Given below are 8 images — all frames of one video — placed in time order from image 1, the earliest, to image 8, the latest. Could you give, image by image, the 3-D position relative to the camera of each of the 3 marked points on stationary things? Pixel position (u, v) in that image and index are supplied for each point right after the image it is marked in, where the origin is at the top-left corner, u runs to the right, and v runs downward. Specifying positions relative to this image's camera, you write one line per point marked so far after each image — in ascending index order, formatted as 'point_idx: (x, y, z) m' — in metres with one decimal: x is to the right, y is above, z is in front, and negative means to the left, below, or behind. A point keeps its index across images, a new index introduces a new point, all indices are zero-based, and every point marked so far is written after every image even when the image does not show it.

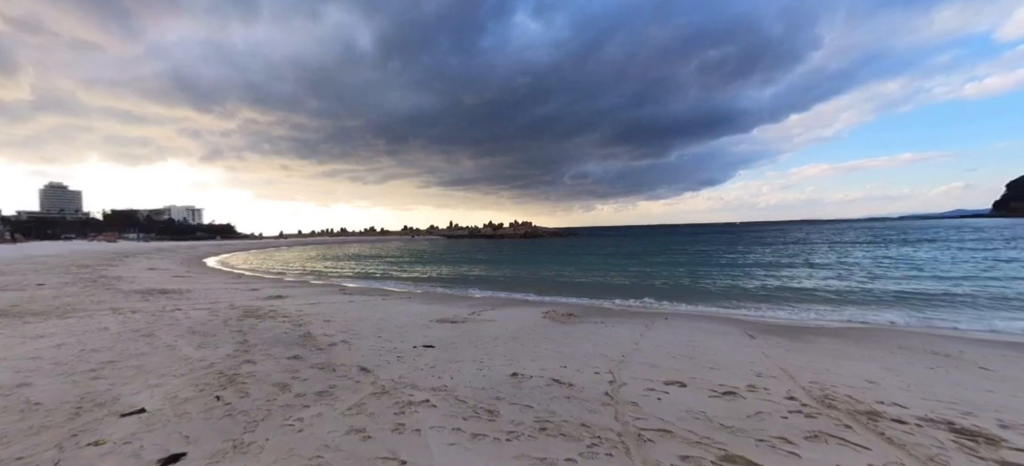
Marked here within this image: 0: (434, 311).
0: (-2.4, -2.4, +11.1) m
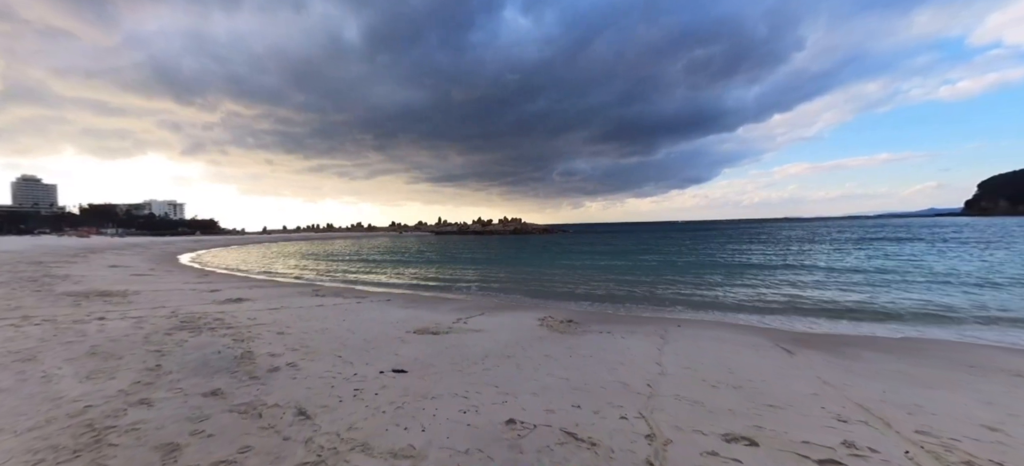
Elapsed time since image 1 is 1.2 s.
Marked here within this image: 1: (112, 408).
0: (-2.6, -2.2, +9.6) m
1: (-4.2, -1.8, +3.8) m
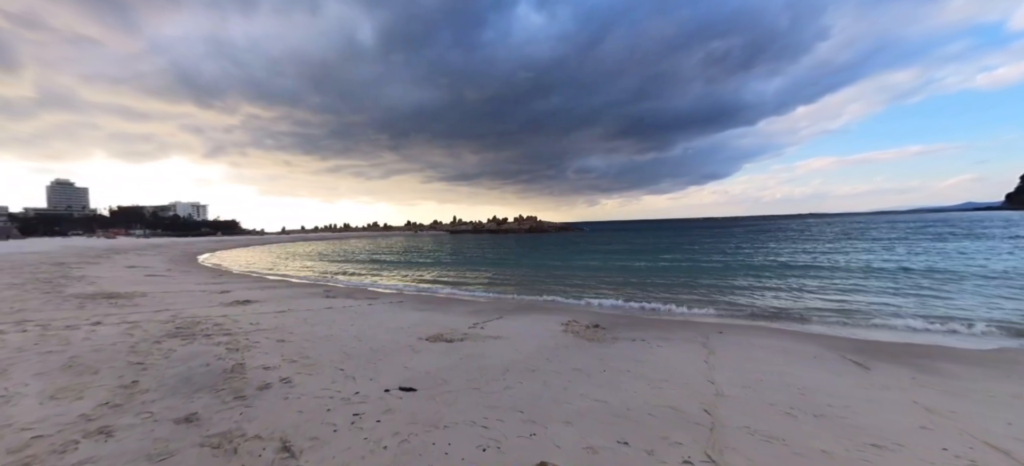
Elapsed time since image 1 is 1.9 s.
0: (-2.1, -2.2, +8.9) m
1: (-4.0, -1.8, +3.2) m
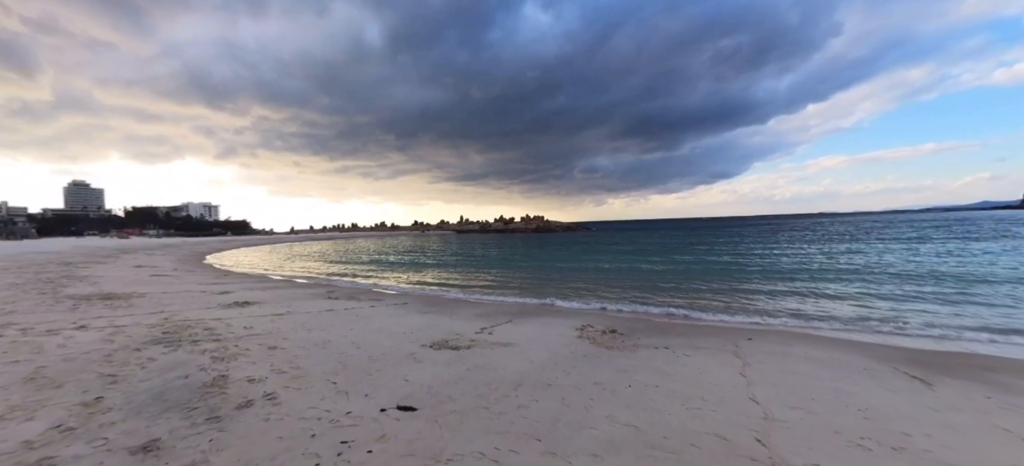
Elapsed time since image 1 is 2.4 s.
0: (-1.9, -2.1, +8.4) m
1: (-3.8, -1.8, +2.7) m
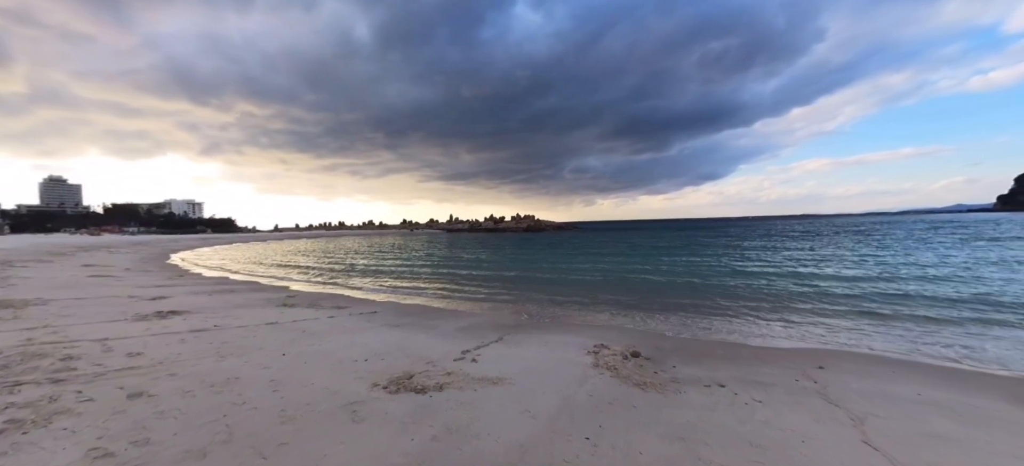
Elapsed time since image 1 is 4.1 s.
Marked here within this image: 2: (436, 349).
0: (-2.0, -2.0, +6.3) m
1: (-3.8, -1.6, +0.6) m
2: (-1.3, -2.0, +6.2) m
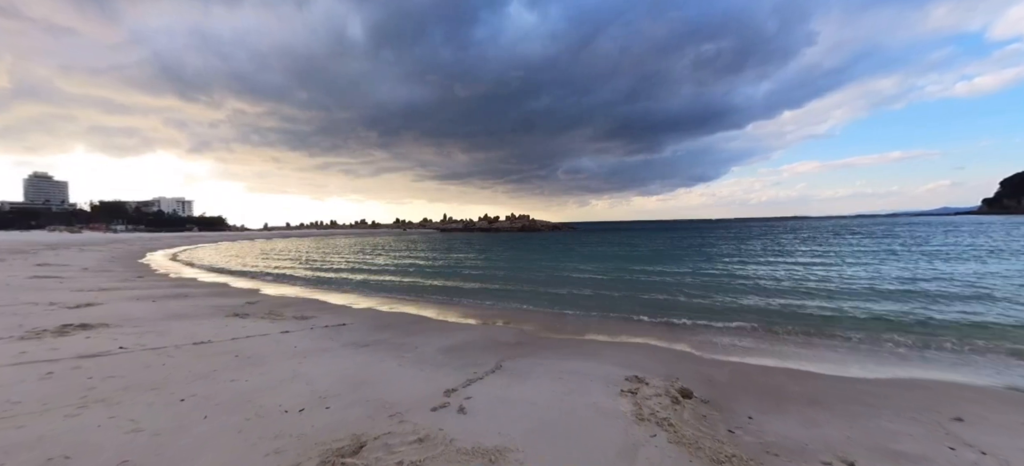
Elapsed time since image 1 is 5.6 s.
0: (-2.0, -1.9, +4.5) m
1: (-3.7, -1.5, -1.2) m
2: (-1.3, -1.9, +4.4) m
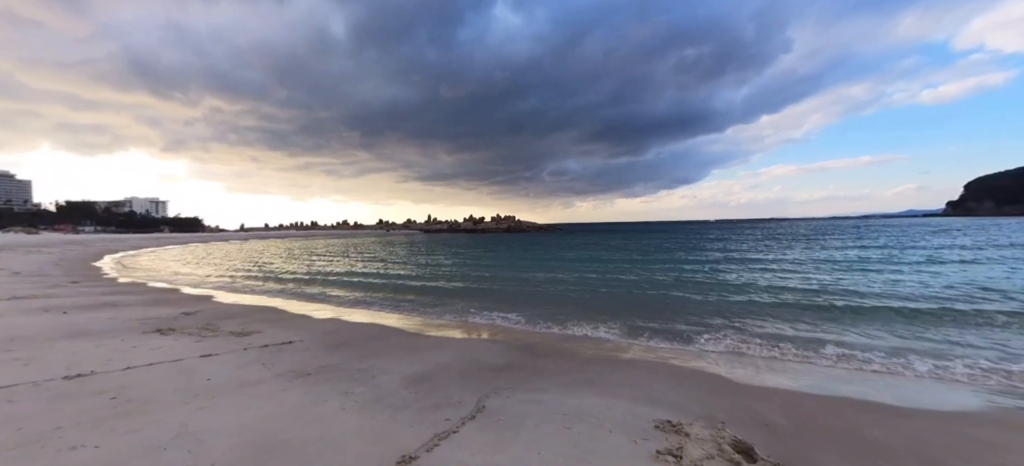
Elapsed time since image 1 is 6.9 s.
0: (-2.1, -1.8, +3.1) m
1: (-3.6, -1.4, -2.8) m
2: (-1.4, -1.8, +3.0) m
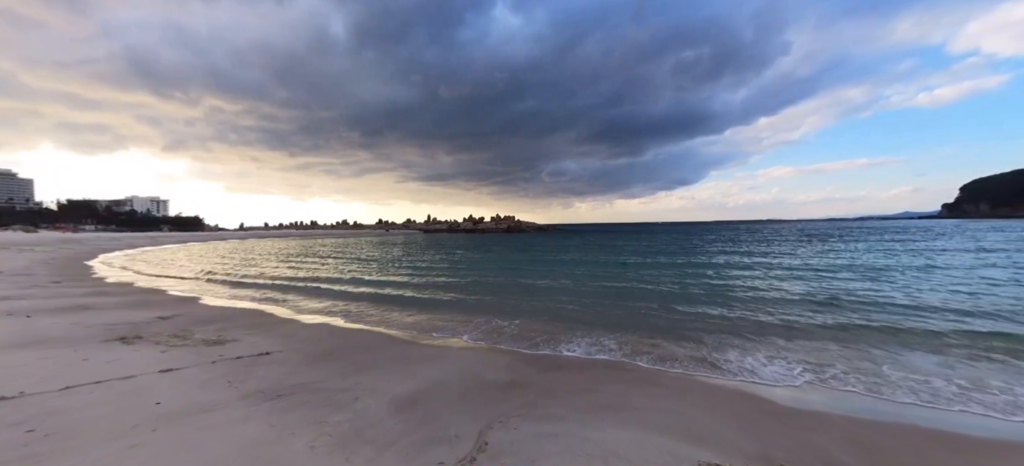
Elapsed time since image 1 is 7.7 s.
0: (-2.0, -1.8, +2.3) m
1: (-3.5, -1.4, -3.5) m
2: (-1.3, -1.8, +2.3) m
